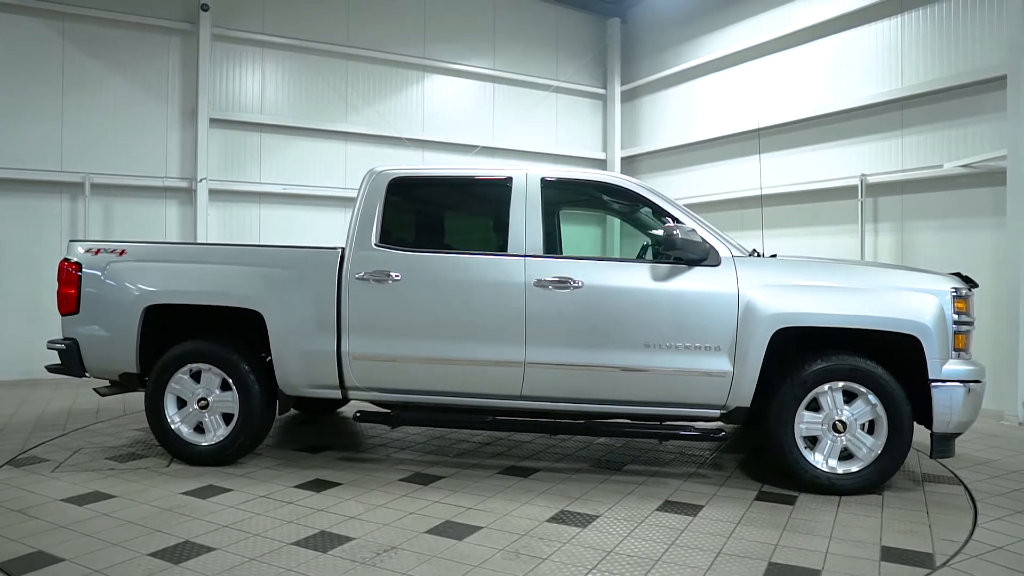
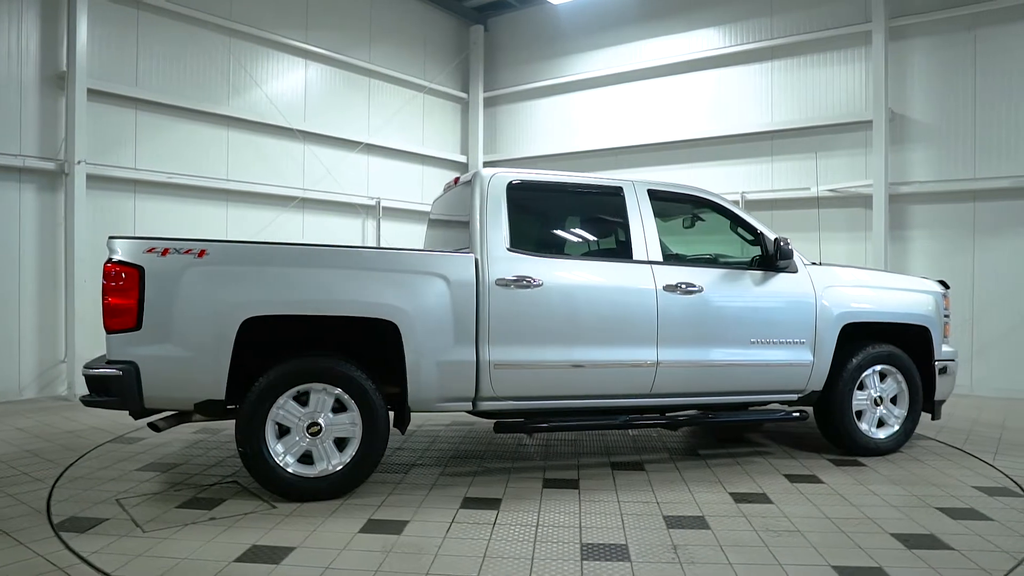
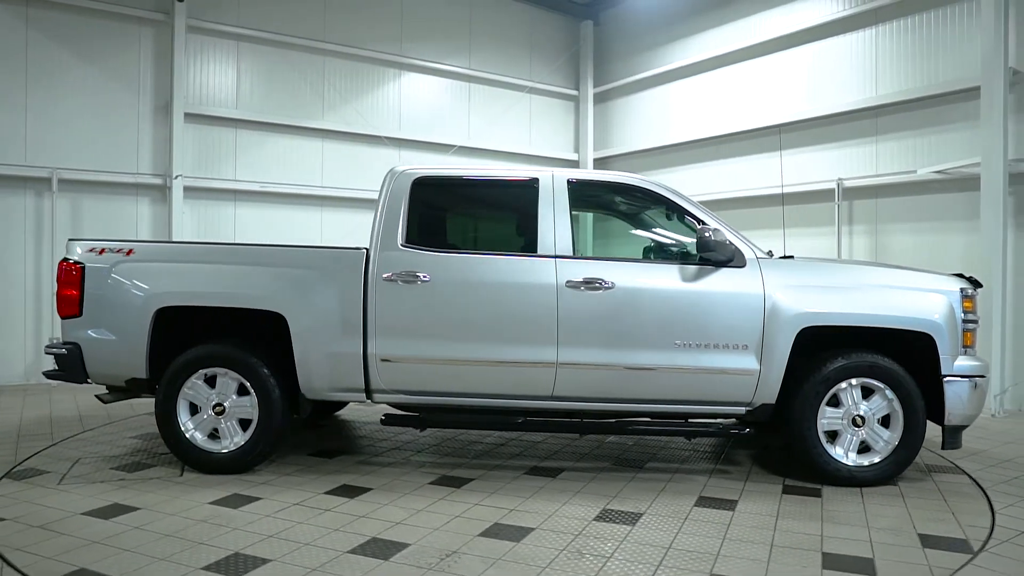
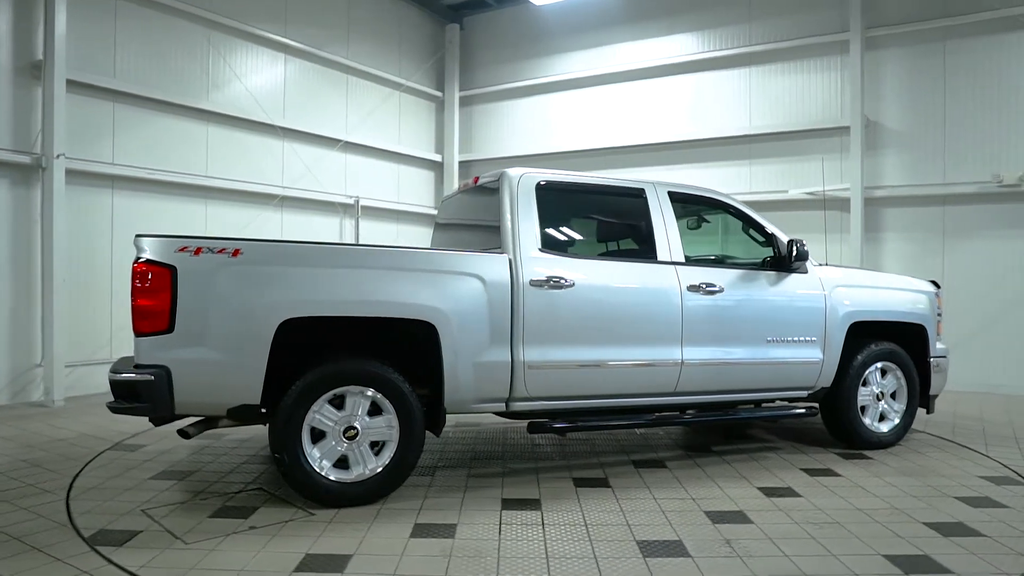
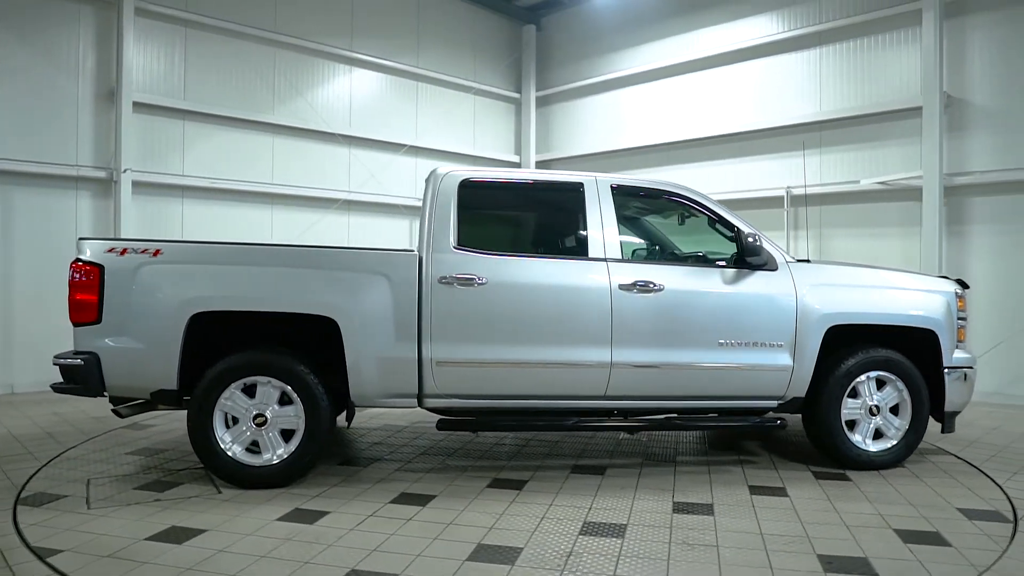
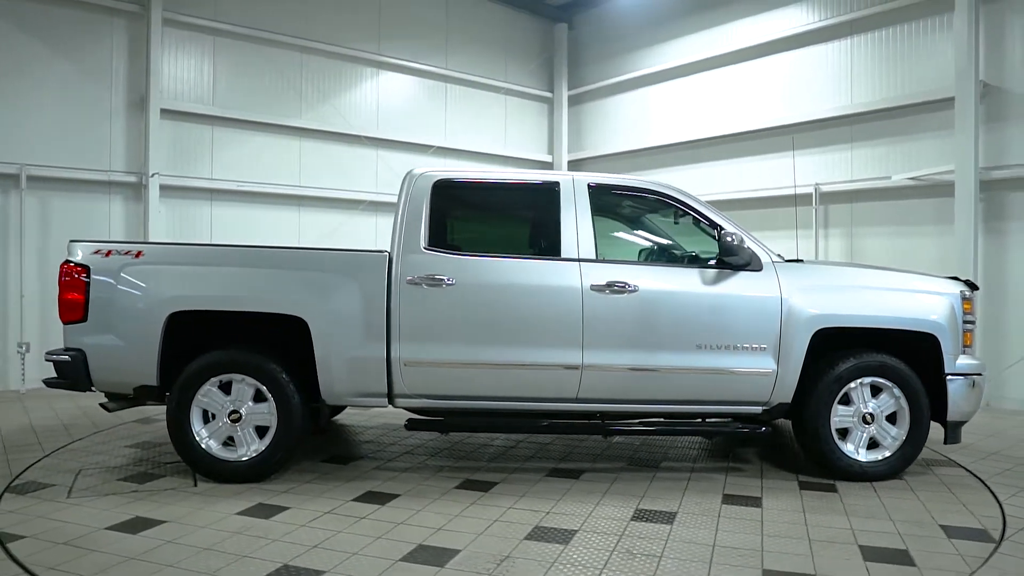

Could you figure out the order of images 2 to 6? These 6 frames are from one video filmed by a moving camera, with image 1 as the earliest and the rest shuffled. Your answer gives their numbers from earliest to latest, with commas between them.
3, 6, 5, 2, 4
